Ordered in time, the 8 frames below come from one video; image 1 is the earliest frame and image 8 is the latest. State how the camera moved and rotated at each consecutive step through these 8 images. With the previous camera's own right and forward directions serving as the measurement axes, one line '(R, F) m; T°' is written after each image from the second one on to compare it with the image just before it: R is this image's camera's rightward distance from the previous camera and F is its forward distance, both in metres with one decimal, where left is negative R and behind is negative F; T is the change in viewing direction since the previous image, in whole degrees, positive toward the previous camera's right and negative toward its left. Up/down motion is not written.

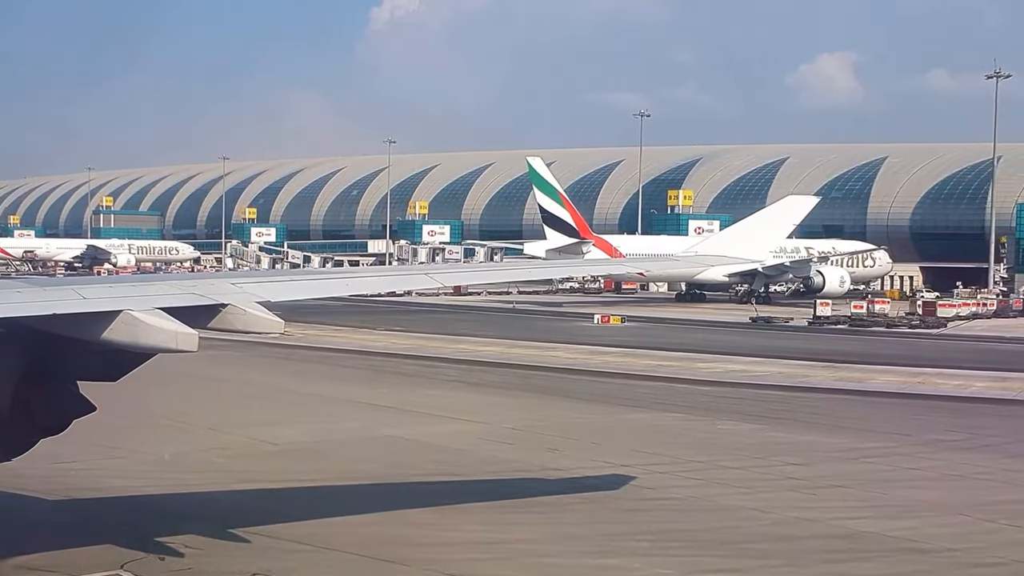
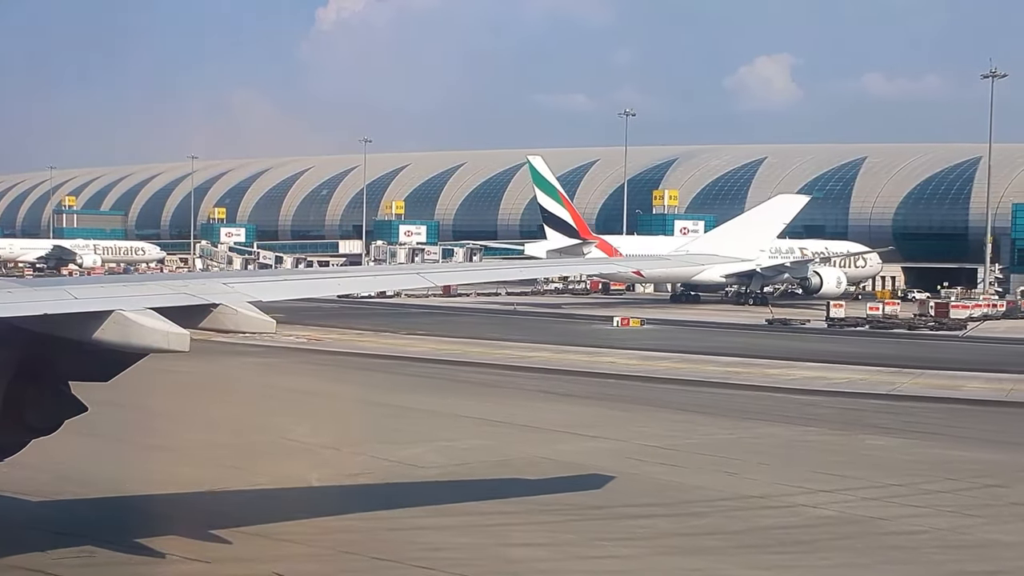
(-2.3, +1.1) m; +2°
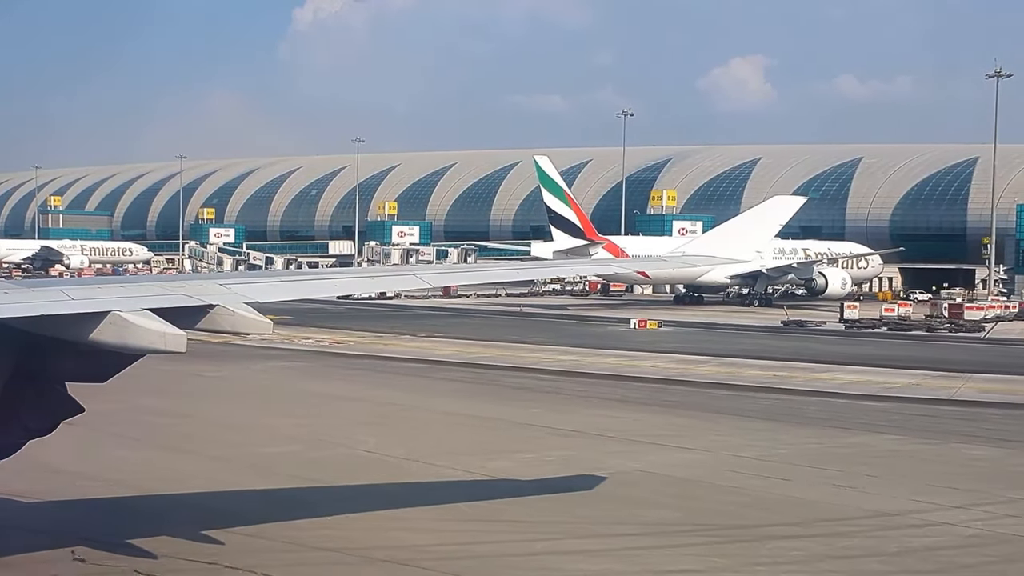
(-1.2, +0.6) m; +1°
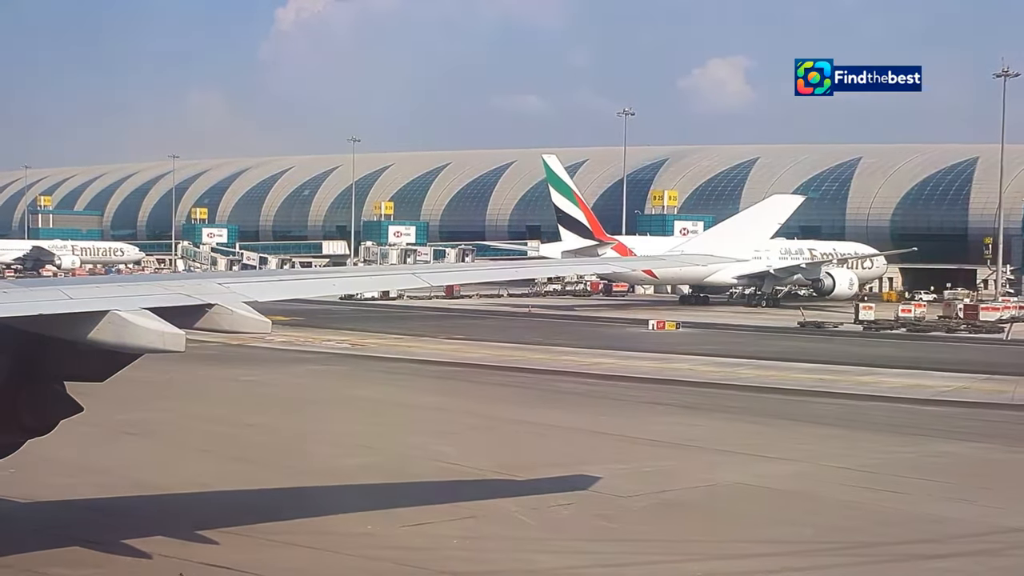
(-1.1, +0.6) m; +1°
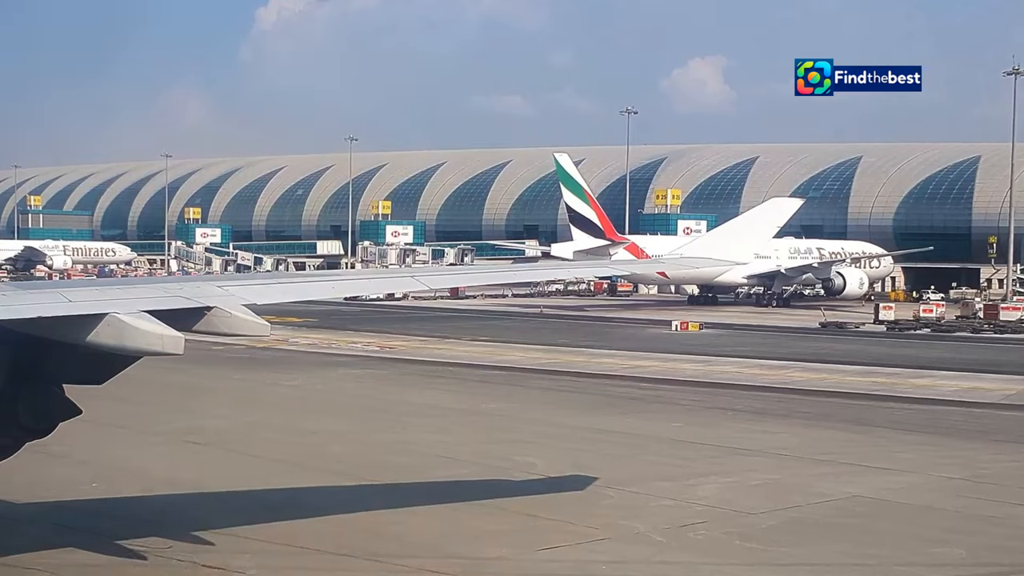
(-1.2, +0.7) m; +1°
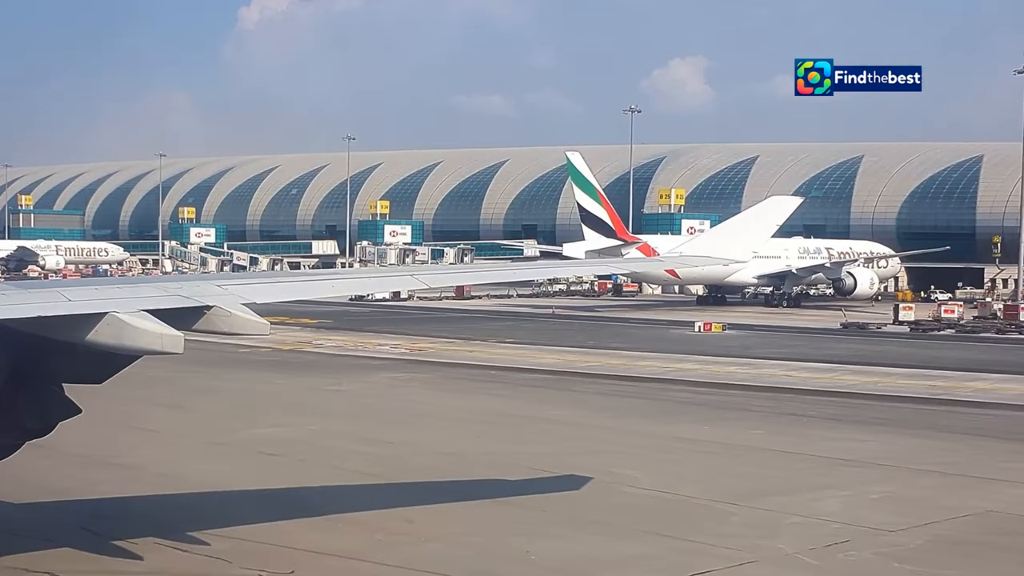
(-1.2, +0.6) m; +1°
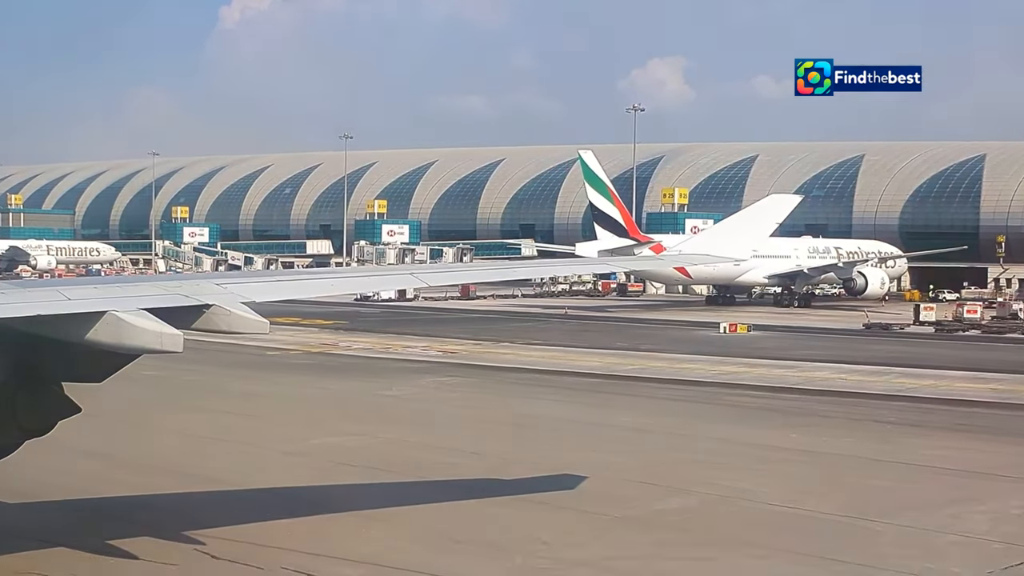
(-1.3, +0.7) m; +1°
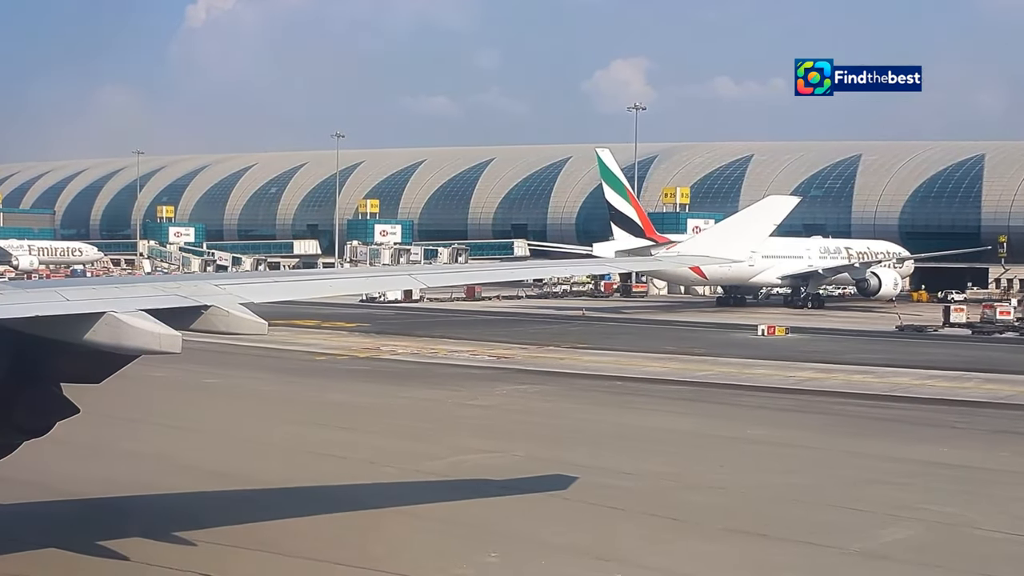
(-2.0, +1.0) m; +1°
